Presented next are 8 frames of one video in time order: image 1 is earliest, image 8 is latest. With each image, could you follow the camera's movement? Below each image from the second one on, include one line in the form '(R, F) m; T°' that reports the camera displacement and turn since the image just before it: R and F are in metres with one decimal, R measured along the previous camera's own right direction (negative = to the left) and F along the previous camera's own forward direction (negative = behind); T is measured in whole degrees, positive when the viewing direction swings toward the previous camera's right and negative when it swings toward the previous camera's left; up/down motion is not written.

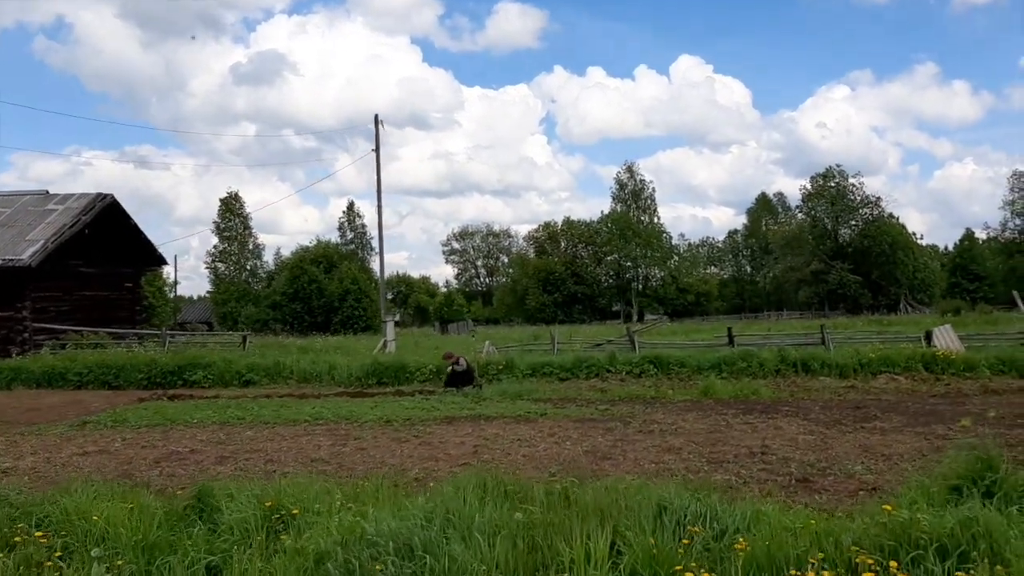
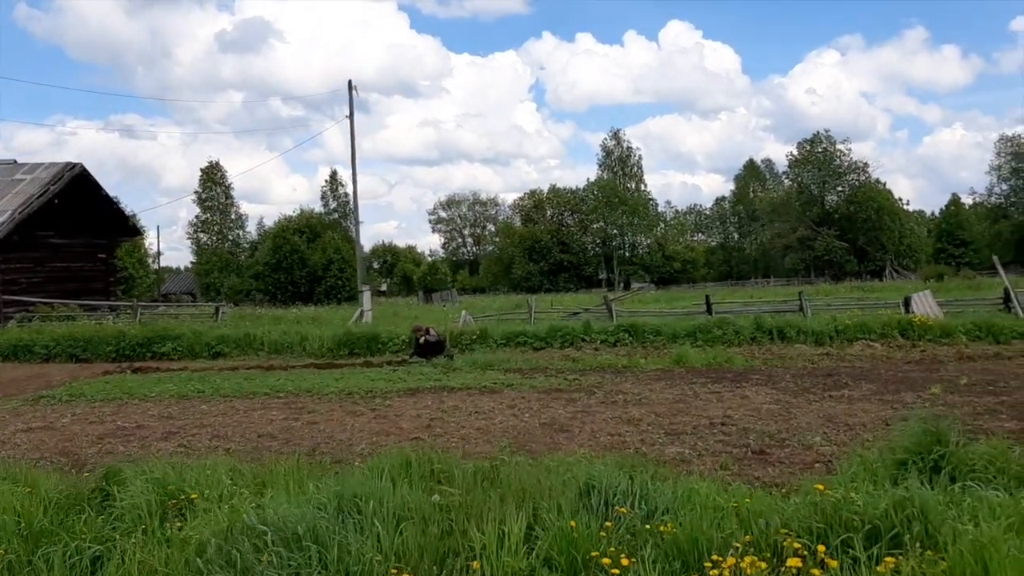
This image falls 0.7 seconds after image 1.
(+0.3, +0.3) m; +1°
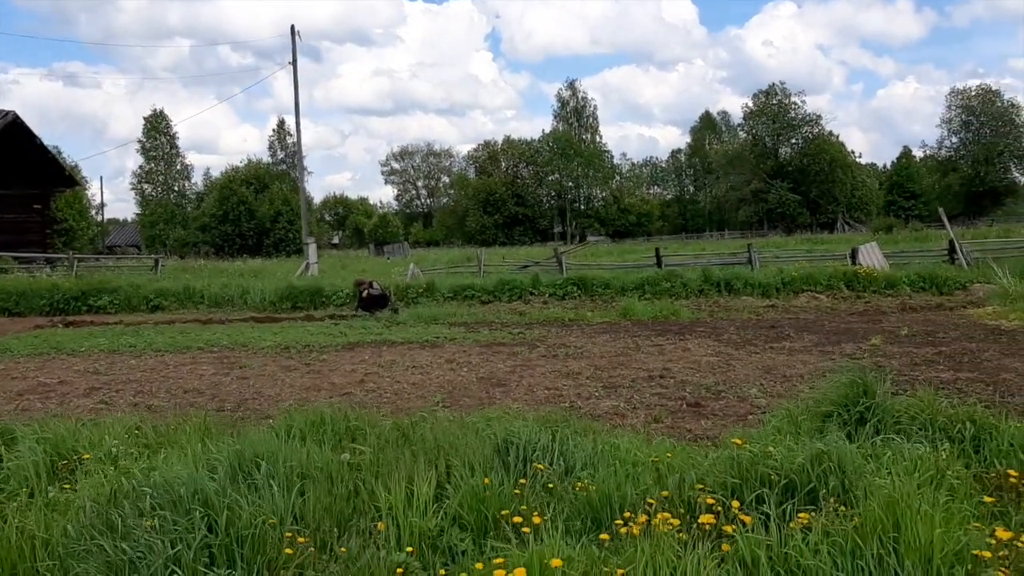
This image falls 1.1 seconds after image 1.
(+0.2, +0.2) m; +2°
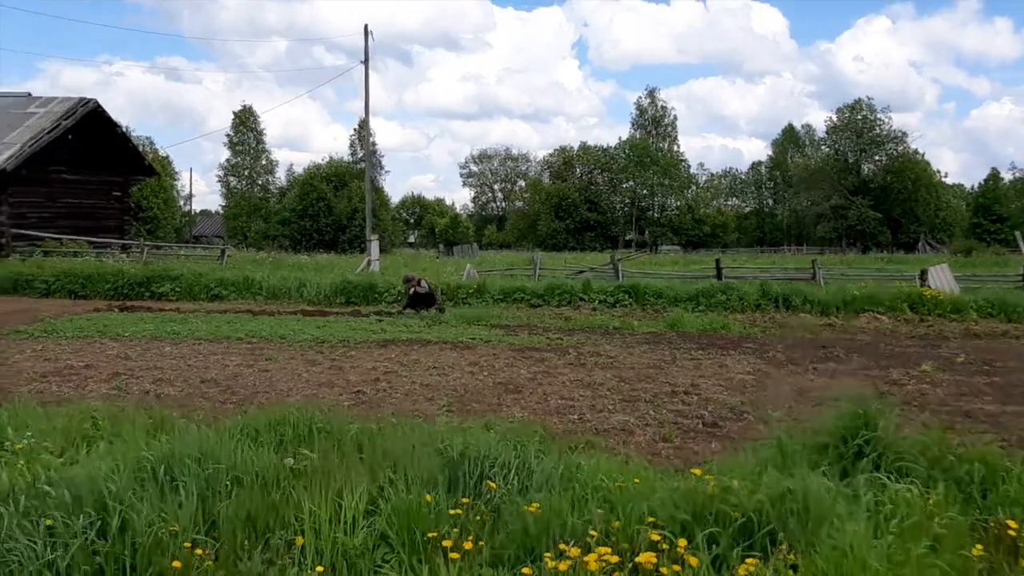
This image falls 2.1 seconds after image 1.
(+0.4, +0.3) m; -4°
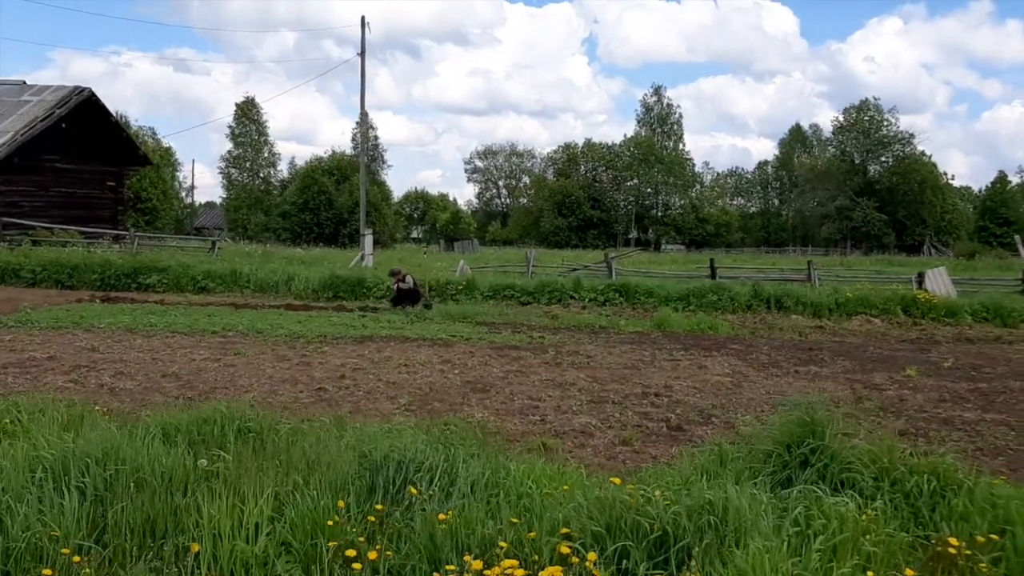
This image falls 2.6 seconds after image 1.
(+0.3, +0.2) m; 0°
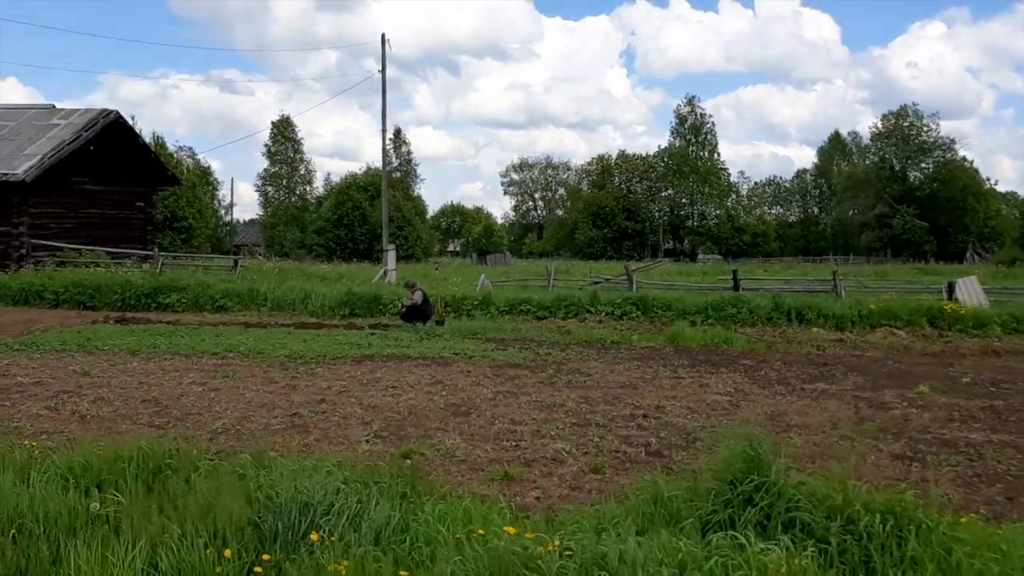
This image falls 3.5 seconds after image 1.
(+0.5, +0.2) m; -2°
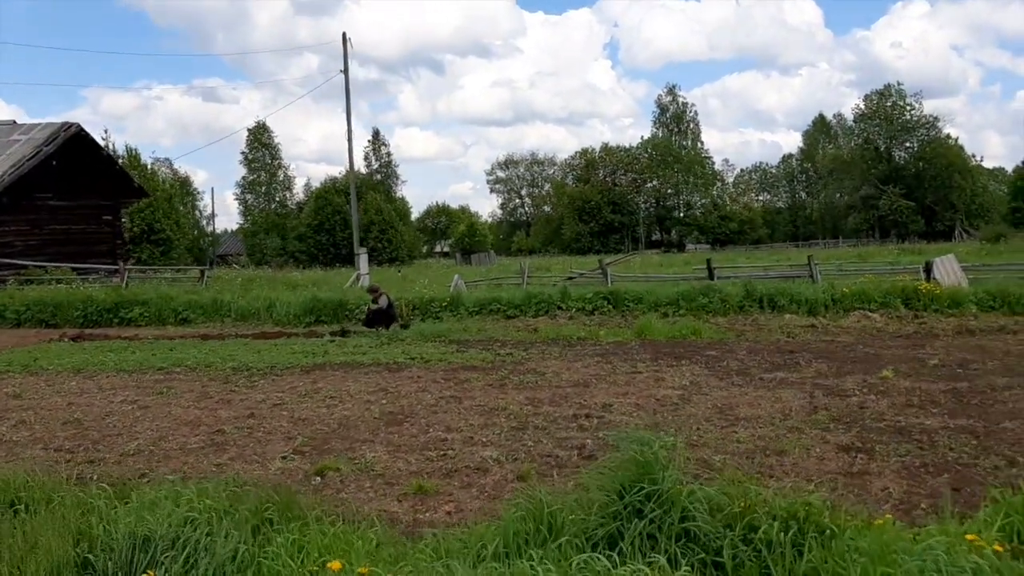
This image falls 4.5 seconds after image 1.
(+0.5, +0.3) m; 0°
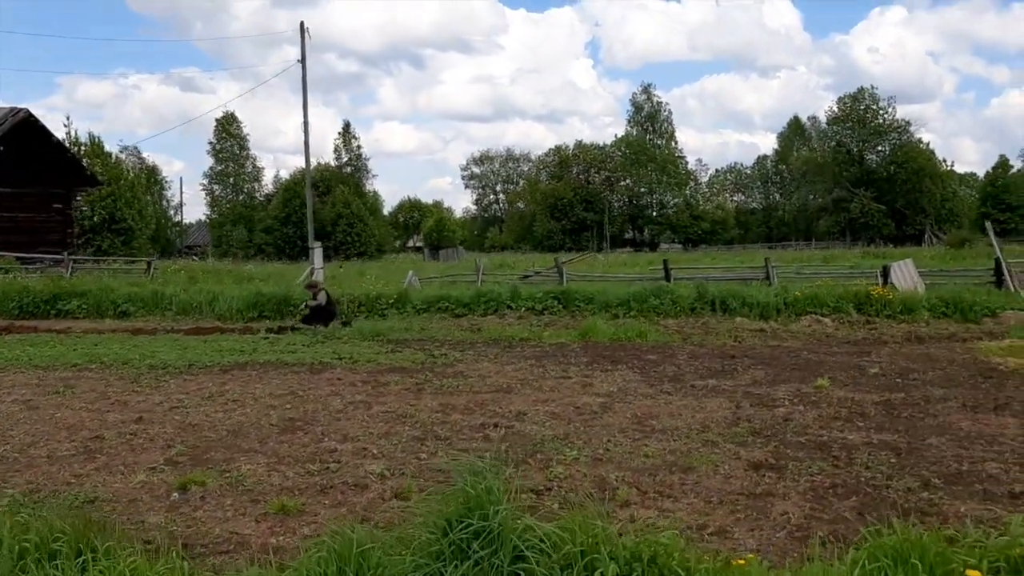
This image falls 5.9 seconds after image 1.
(+0.5, +0.4) m; +1°
